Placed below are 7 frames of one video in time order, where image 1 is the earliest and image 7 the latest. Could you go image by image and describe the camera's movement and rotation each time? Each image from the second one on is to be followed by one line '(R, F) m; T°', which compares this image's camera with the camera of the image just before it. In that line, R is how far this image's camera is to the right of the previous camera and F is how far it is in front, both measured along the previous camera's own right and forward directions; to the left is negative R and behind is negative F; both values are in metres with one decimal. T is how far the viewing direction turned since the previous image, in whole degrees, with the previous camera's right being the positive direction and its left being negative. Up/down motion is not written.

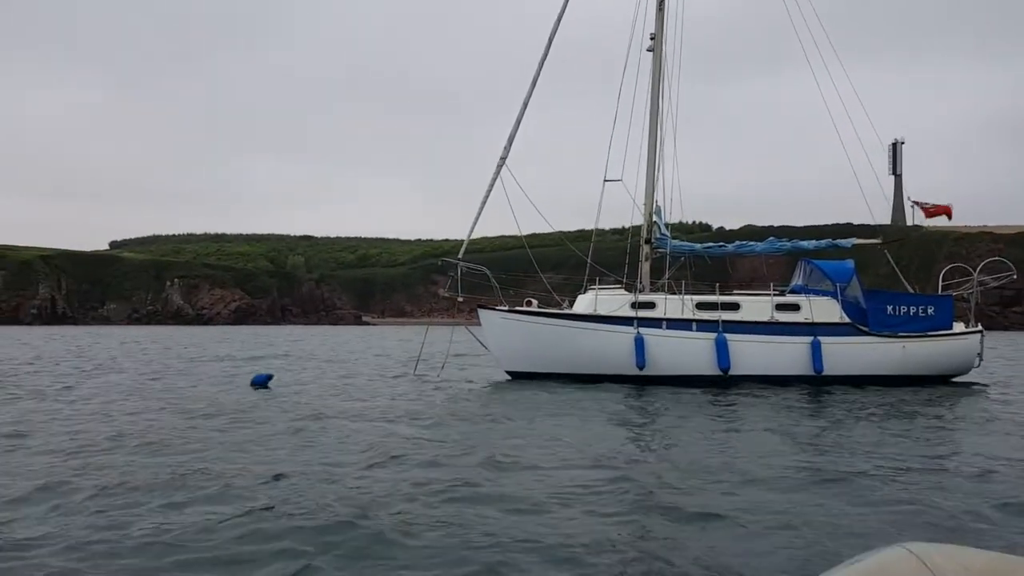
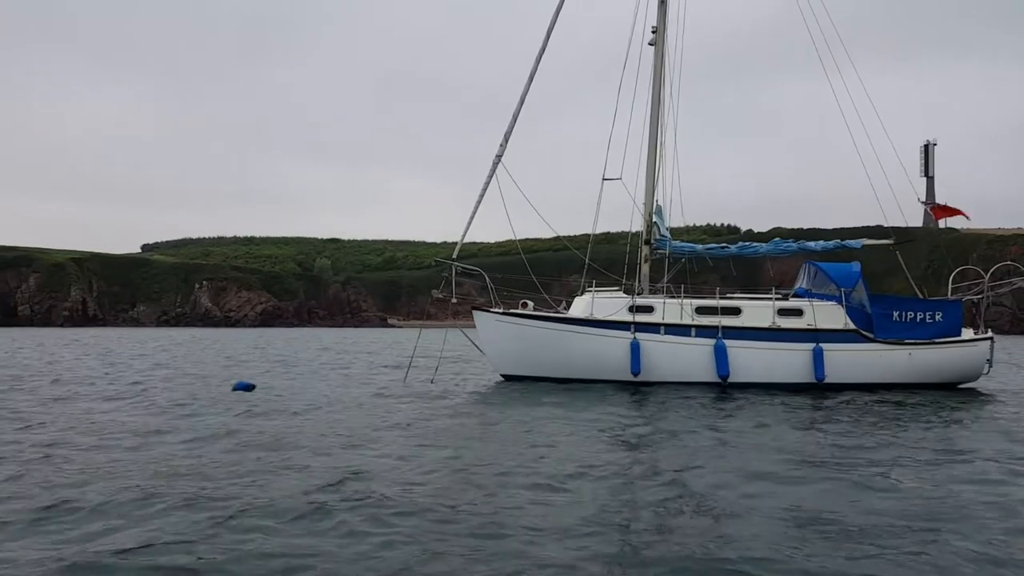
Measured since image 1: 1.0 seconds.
(+0.8, +0.4) m; -2°
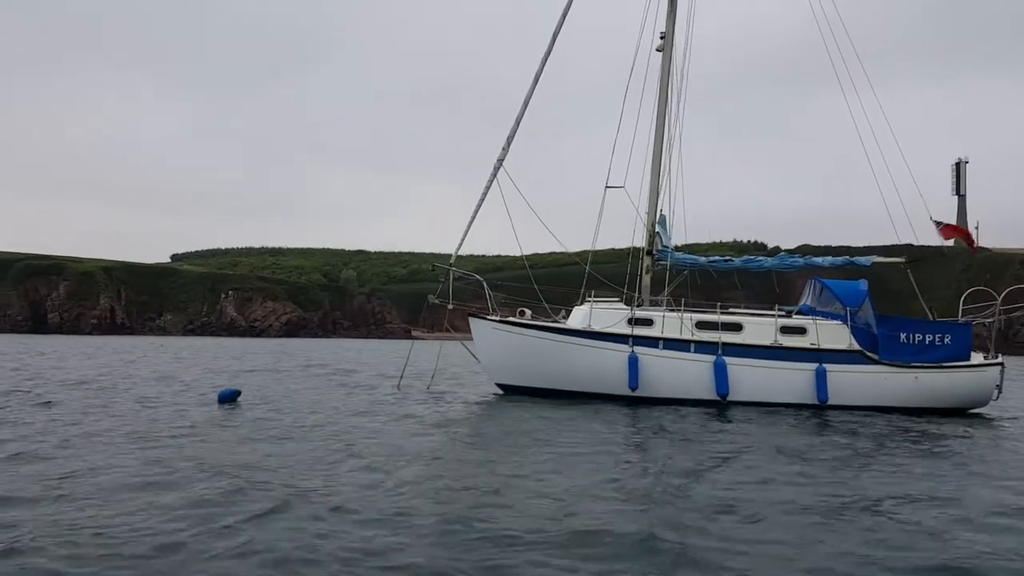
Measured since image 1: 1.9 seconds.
(+0.5, +0.4) m; -1°
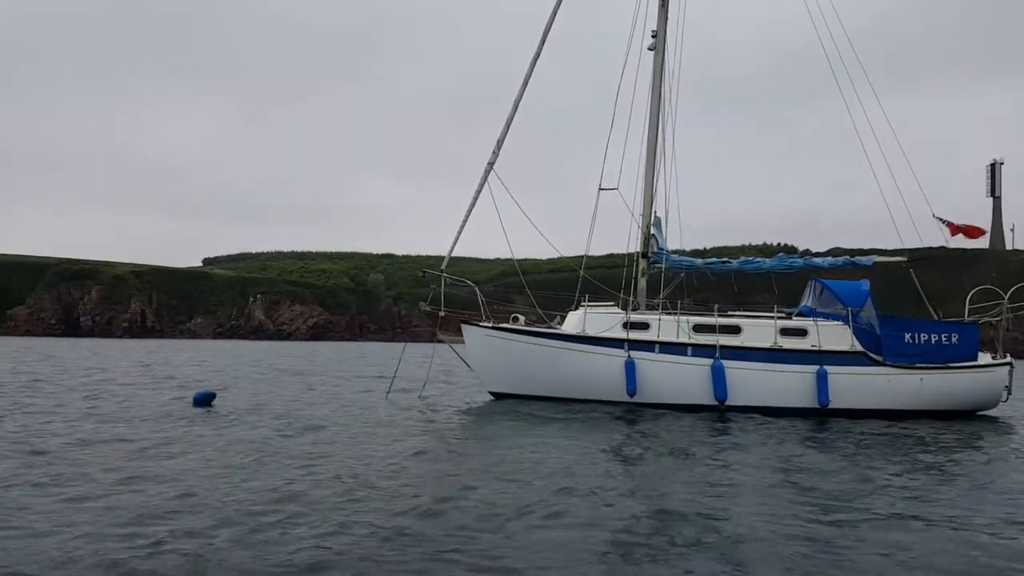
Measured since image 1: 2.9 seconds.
(+0.4, +0.5) m; -1°
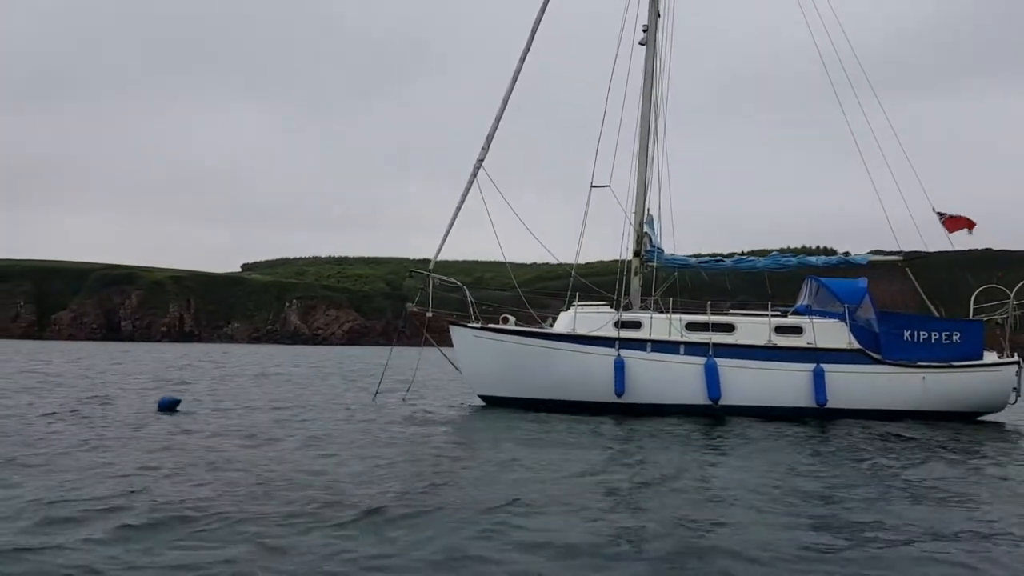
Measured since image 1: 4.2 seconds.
(+0.7, +0.4) m; -1°
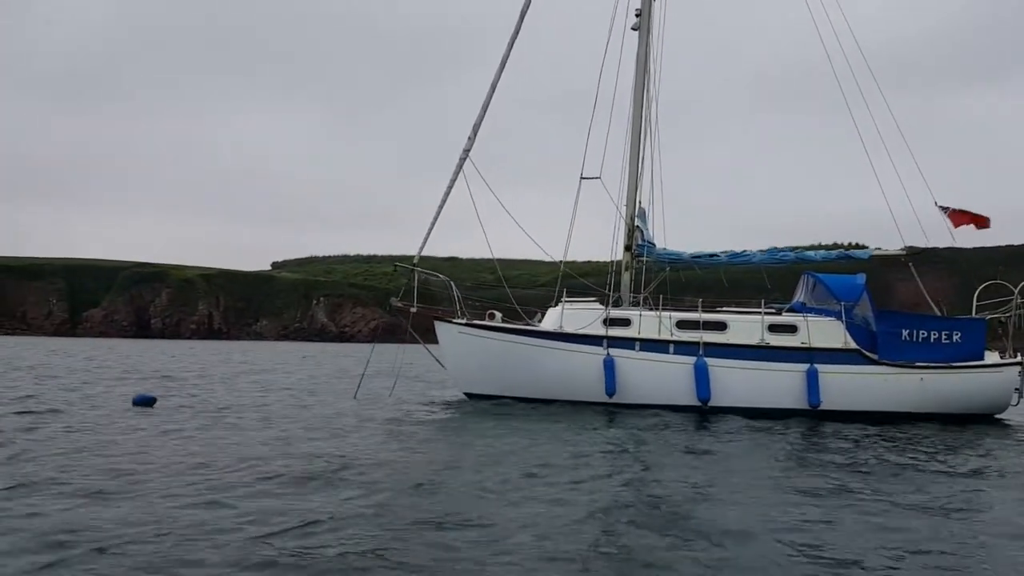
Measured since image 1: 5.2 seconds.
(+0.6, +0.5) m; -1°
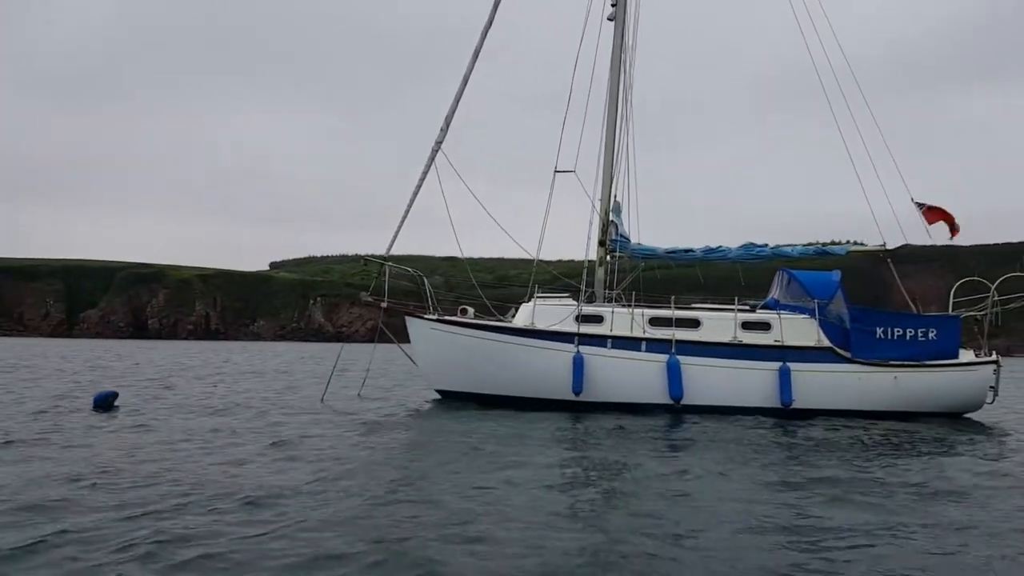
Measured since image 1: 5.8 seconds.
(+0.7, +0.2) m; 0°
